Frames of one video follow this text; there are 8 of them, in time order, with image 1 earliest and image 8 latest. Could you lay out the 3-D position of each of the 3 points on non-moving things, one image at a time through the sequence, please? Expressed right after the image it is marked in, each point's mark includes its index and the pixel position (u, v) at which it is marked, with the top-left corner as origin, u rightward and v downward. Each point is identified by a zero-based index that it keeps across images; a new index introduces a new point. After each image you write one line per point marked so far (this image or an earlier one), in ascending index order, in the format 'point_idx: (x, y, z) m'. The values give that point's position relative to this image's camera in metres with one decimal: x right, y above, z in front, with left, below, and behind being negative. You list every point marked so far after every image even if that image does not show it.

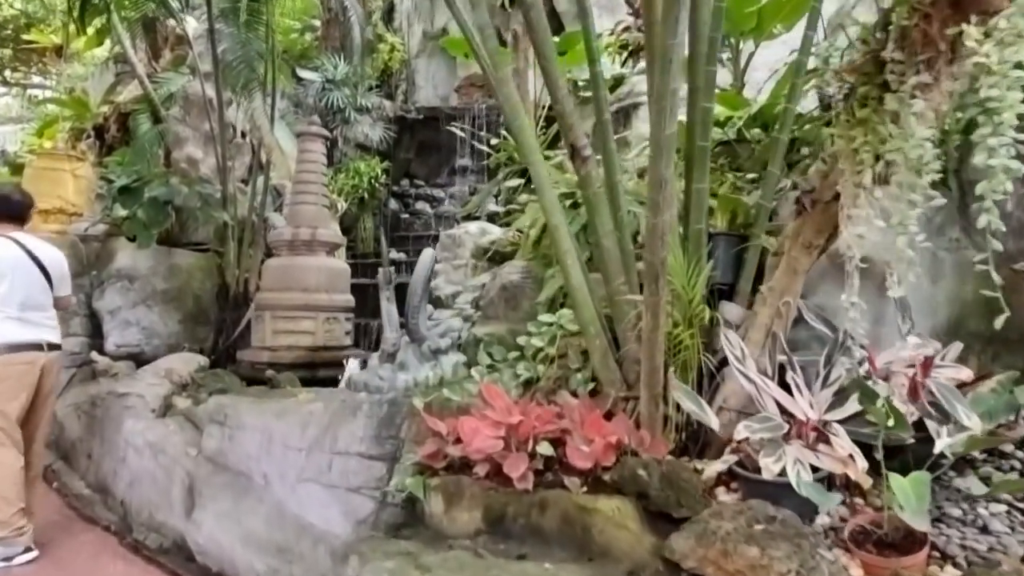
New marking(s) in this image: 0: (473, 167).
0: (-0.6, +1.9, +11.6) m
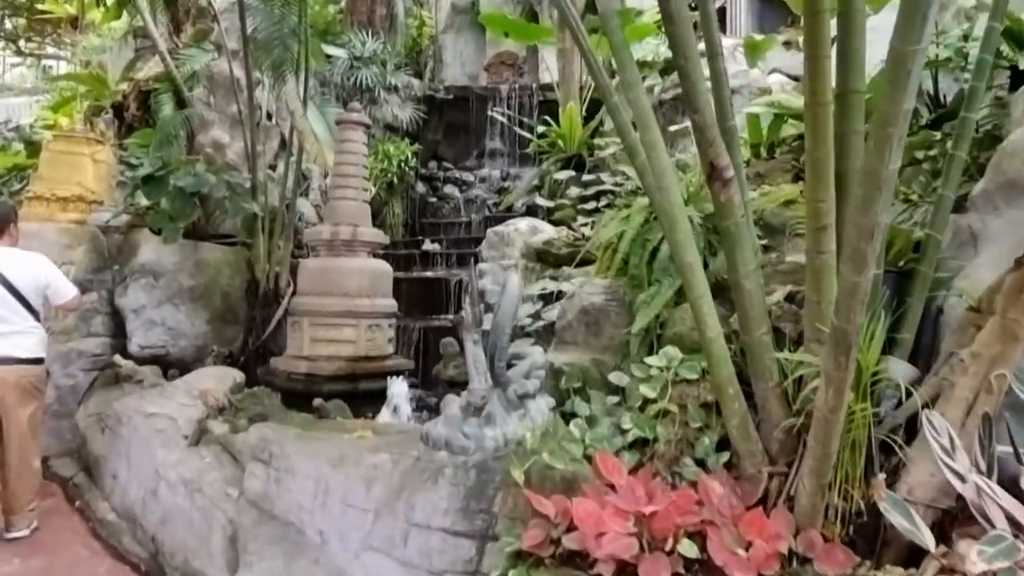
0: (-0.1, +2.1, +11.1) m
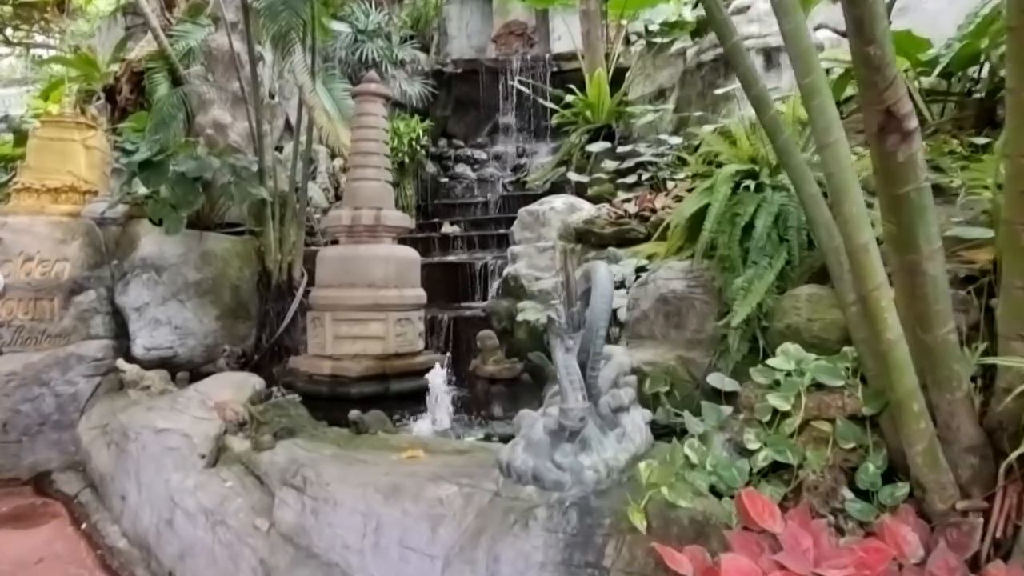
0: (+0.1, +2.3, +10.6) m
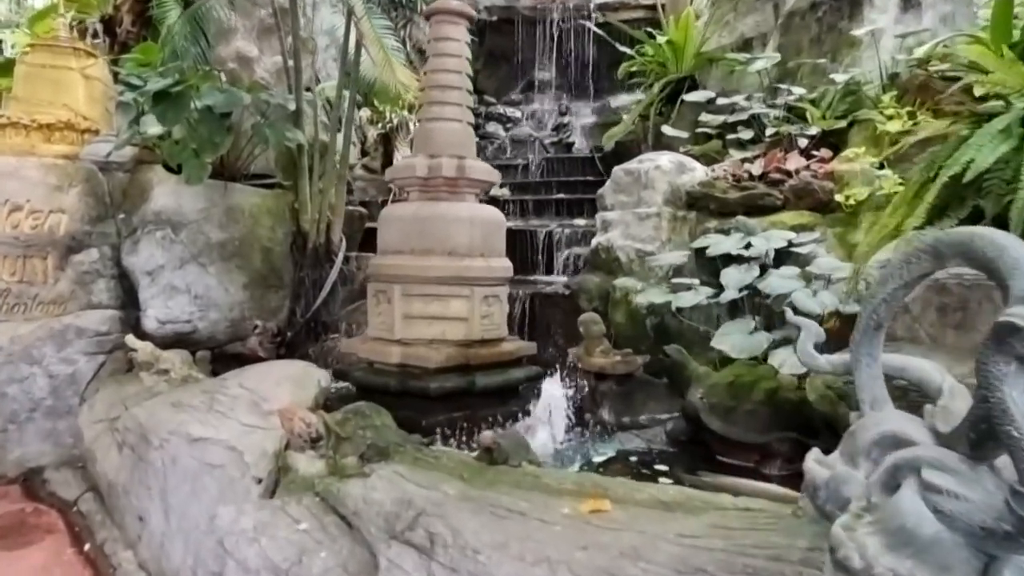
0: (+0.6, +2.7, +9.6) m
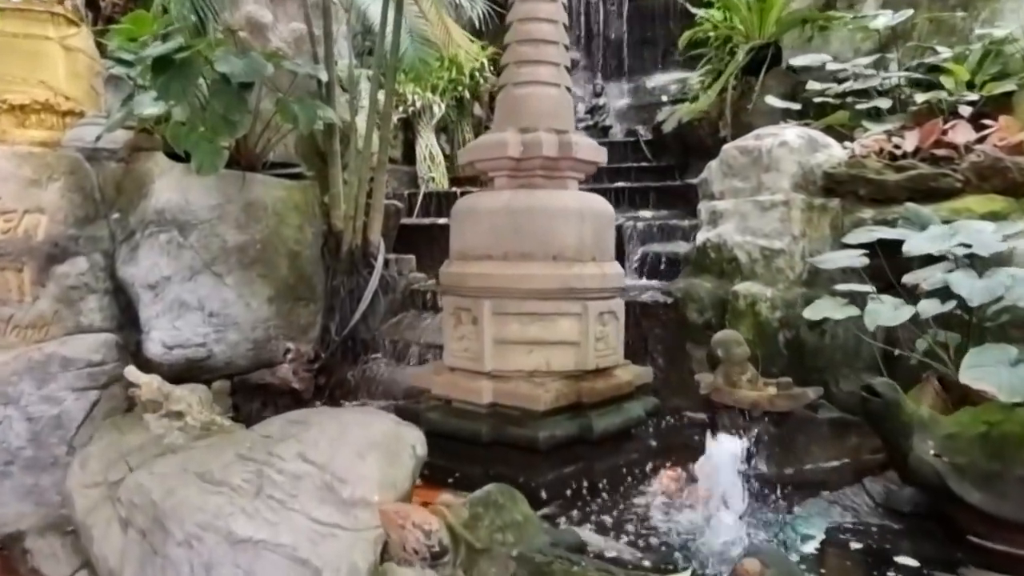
0: (+0.9, +2.7, +8.8) m
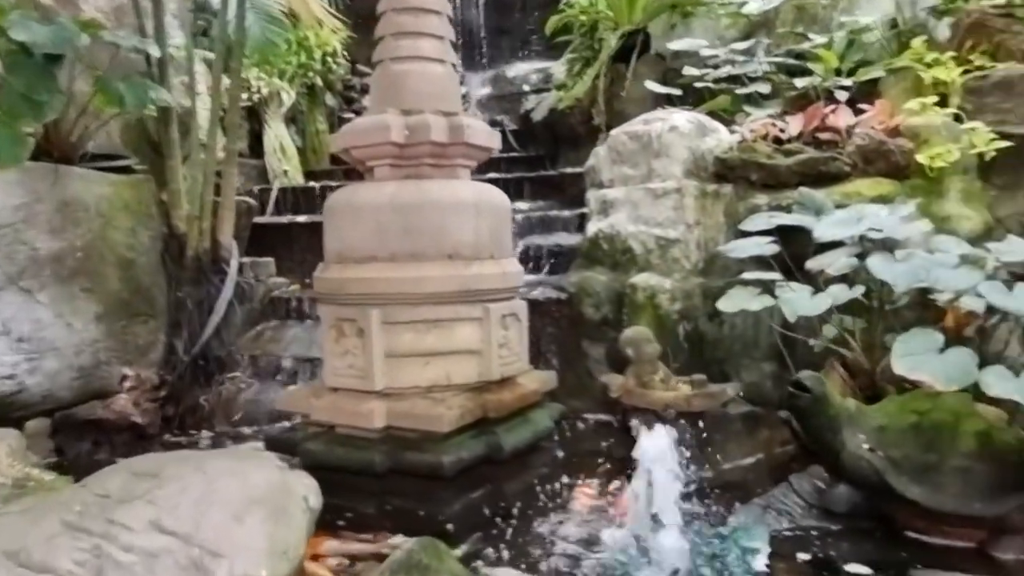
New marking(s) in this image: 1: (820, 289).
0: (-0.8, +2.8, +8.5) m
1: (+1.2, 0.0, +2.8) m
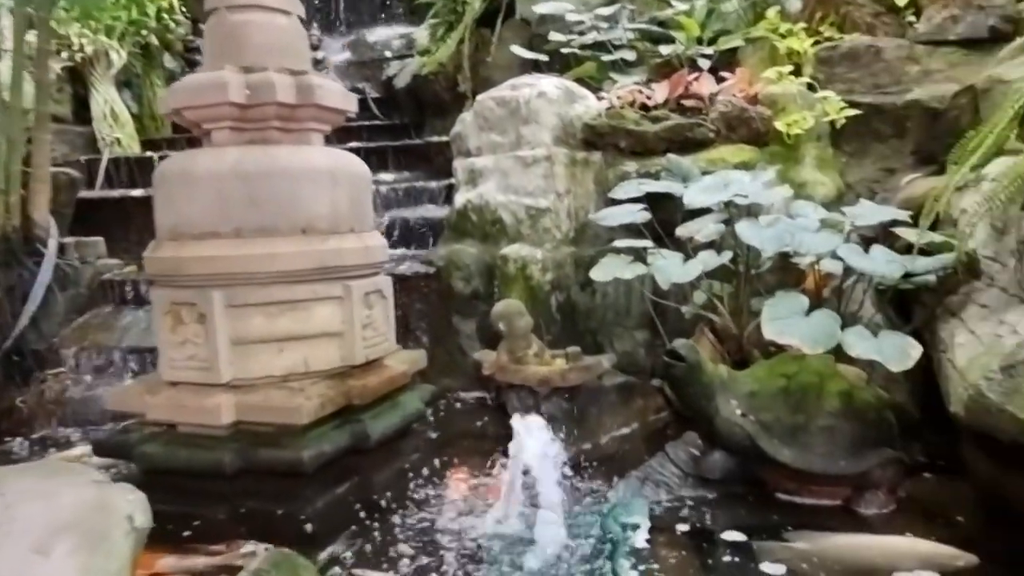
0: (-2.3, +3.0, +8.0) m
1: (+0.7, +0.1, +2.8) m
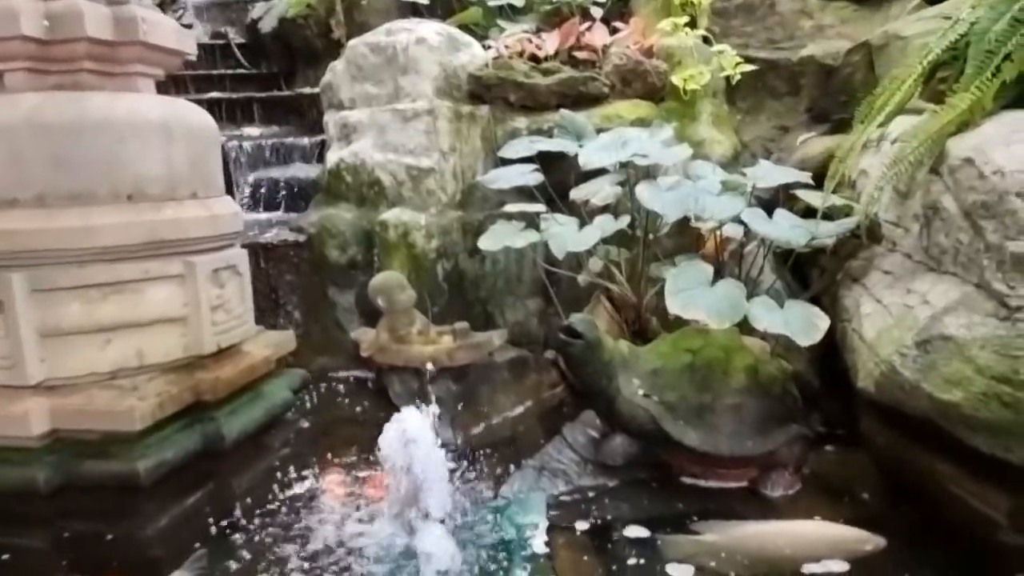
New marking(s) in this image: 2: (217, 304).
0: (-3.5, +3.3, +7.1) m
1: (+0.3, +0.2, +2.6) m
2: (-0.7, 0.0, +1.8) m
